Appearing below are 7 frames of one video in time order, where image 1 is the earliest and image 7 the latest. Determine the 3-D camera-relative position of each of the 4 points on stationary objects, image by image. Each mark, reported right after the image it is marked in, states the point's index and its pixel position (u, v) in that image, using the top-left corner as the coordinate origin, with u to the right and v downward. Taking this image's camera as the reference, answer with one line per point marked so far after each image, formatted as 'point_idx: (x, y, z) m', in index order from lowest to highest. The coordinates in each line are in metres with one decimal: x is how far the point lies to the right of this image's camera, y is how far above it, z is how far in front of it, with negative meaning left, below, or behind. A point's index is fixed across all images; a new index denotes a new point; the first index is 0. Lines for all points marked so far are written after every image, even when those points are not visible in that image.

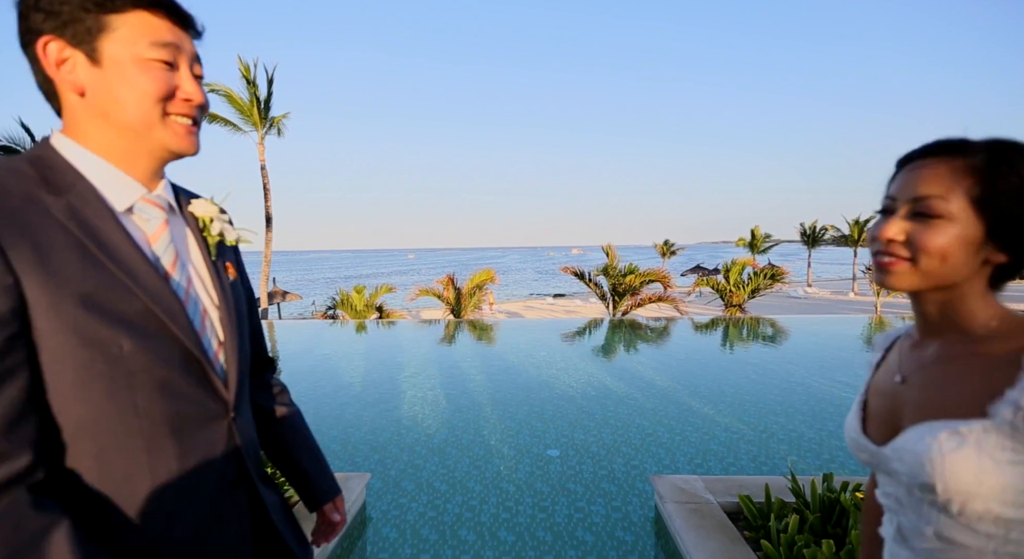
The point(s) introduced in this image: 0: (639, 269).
0: (+3.2, +0.2, +13.3) m
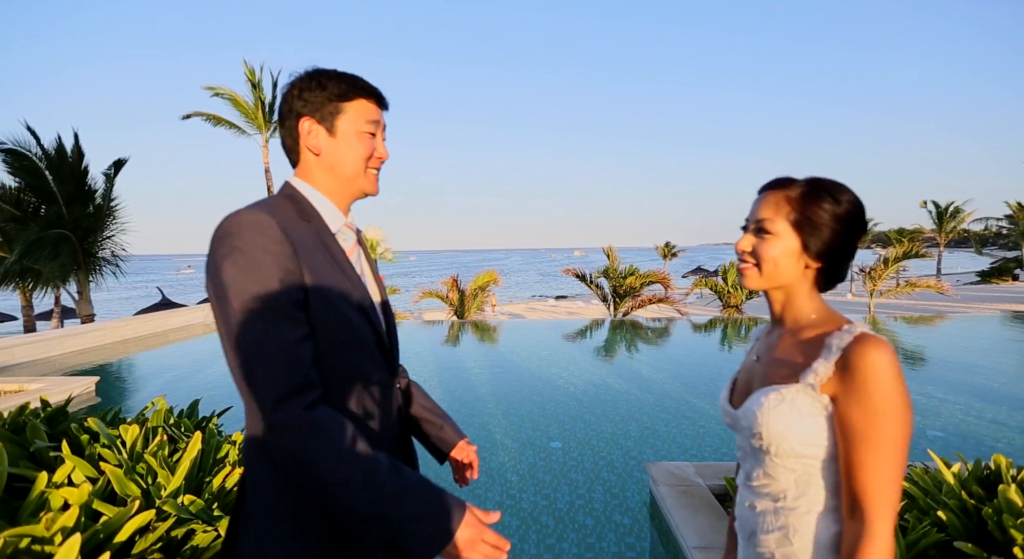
0: (+3.2, +0.2, +13.5) m
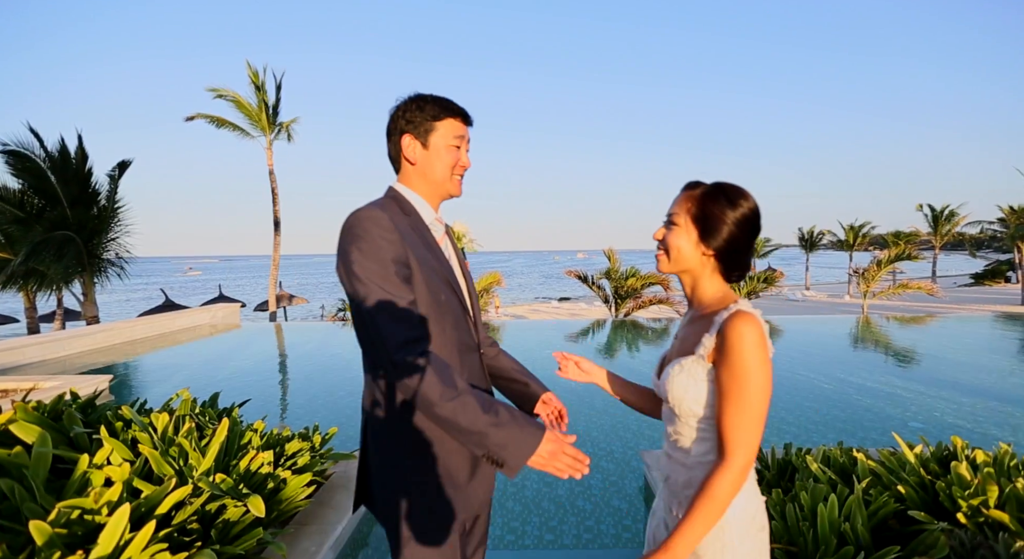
0: (+3.2, +0.2, +13.7) m
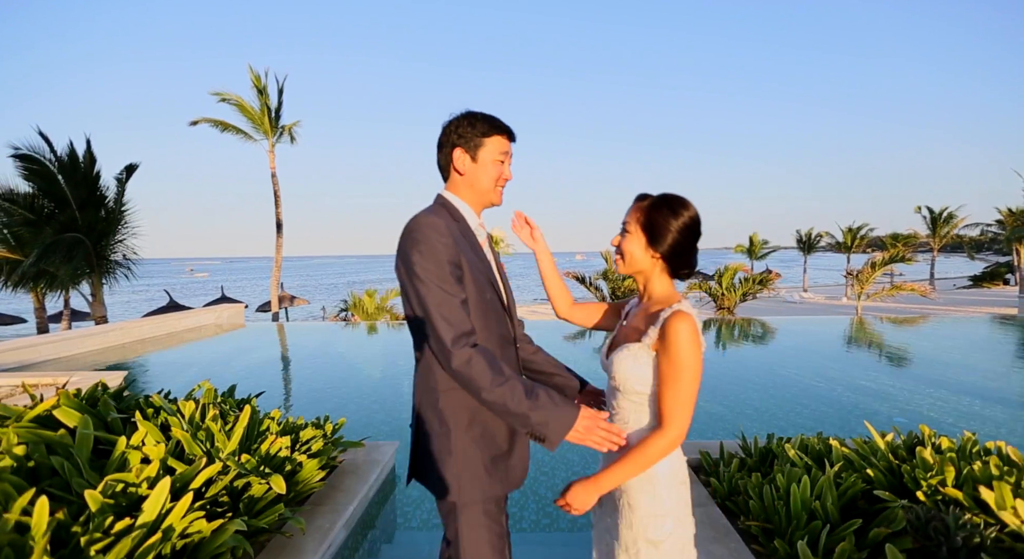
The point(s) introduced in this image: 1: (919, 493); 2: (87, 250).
0: (+3.2, +0.1, +14.0) m
1: (+1.8, -1.0, +2.5) m
2: (-8.9, +0.6, +11.6) m
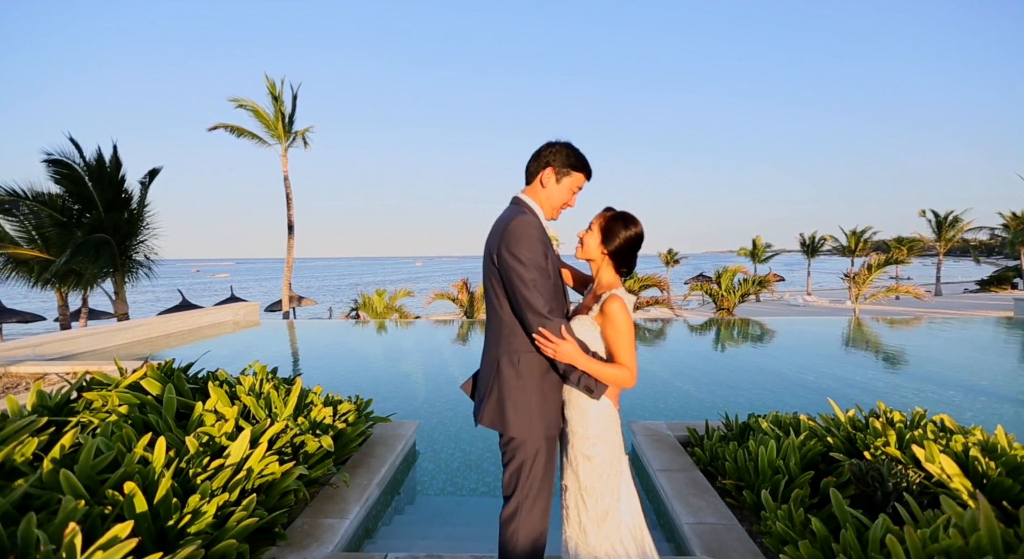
0: (+3.3, +0.1, +14.4) m
1: (+1.9, -0.9, +2.9) m
2: (-8.8, +0.6, +12.1) m
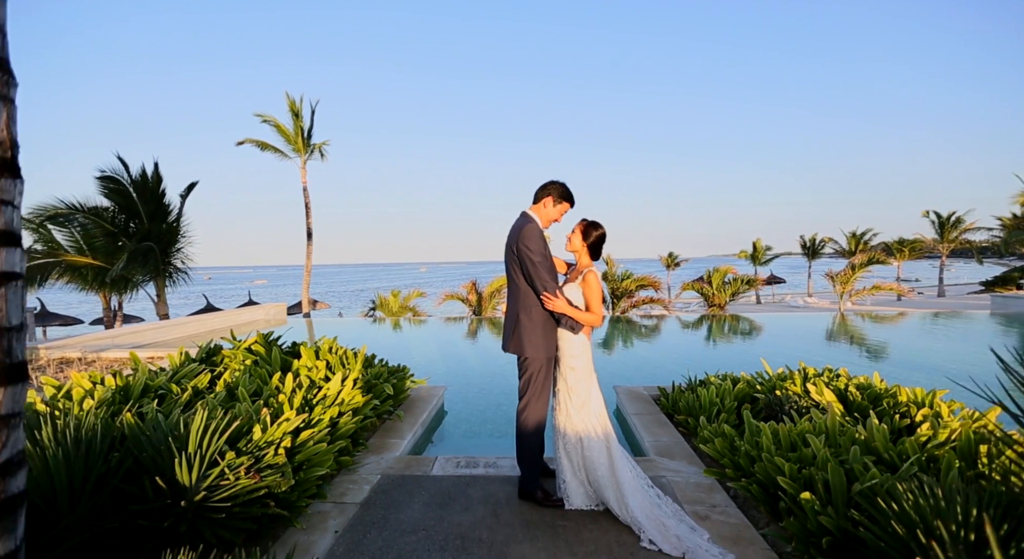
0: (+3.5, +0.1, +15.5) m
1: (+2.0, -0.8, +4.1) m
2: (-8.6, +0.6, +13.4) m
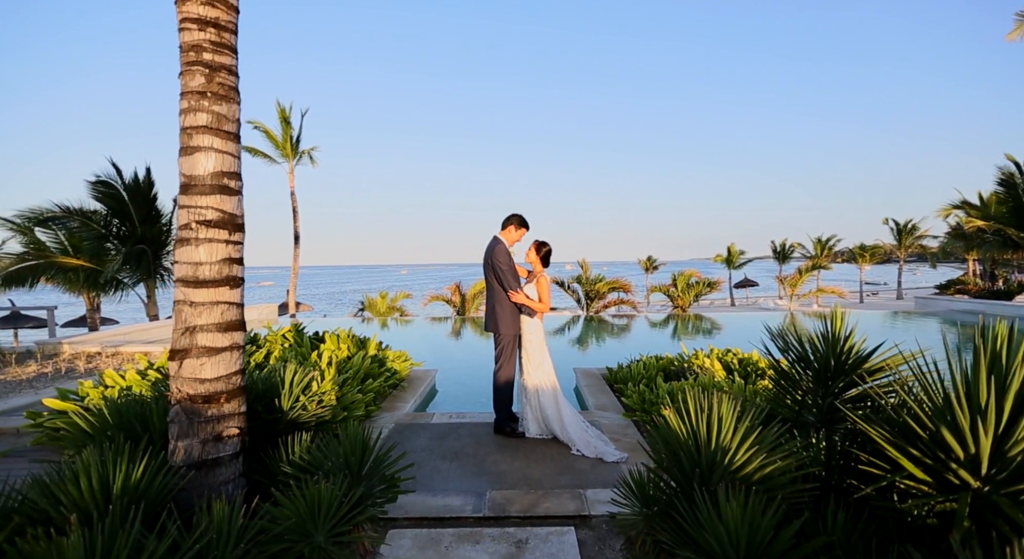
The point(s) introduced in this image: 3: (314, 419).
0: (+2.9, 0.0, +17.0) m
1: (+1.7, -0.8, +5.4) m
2: (-9.2, +0.5, +14.4) m
3: (-1.2, -0.9, +3.4) m
